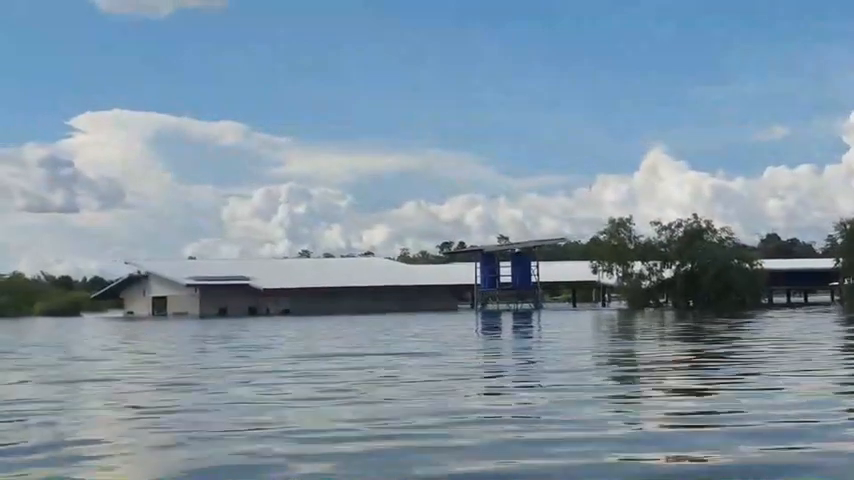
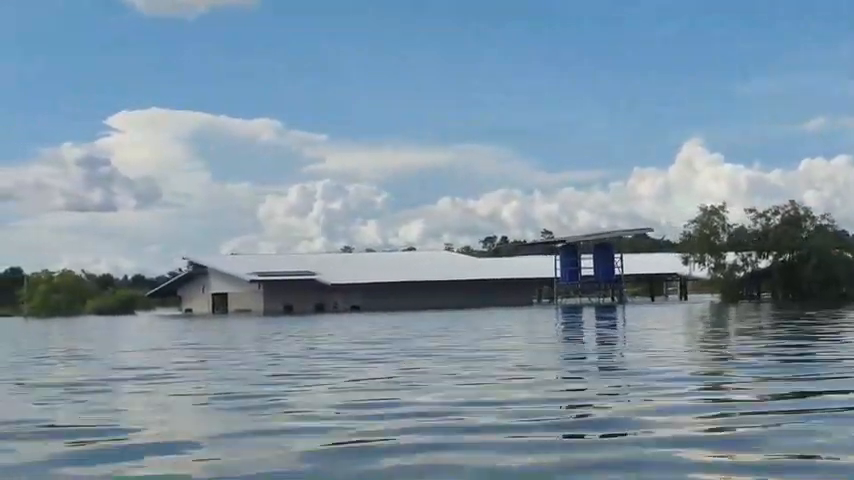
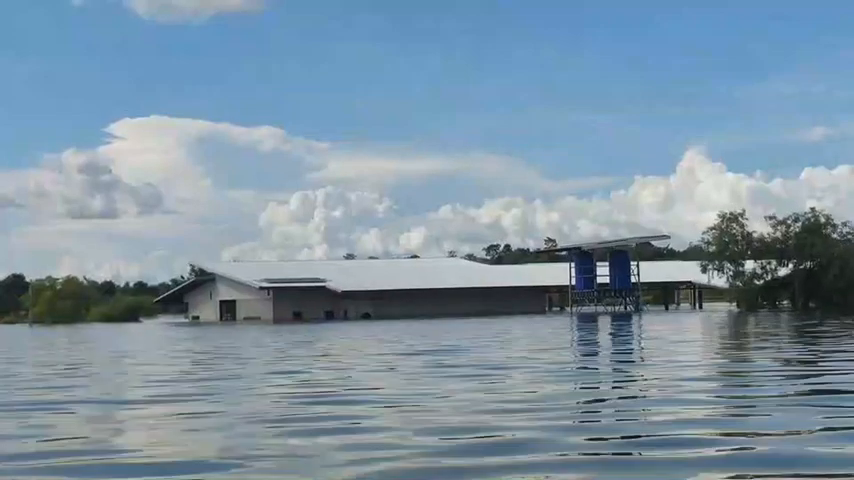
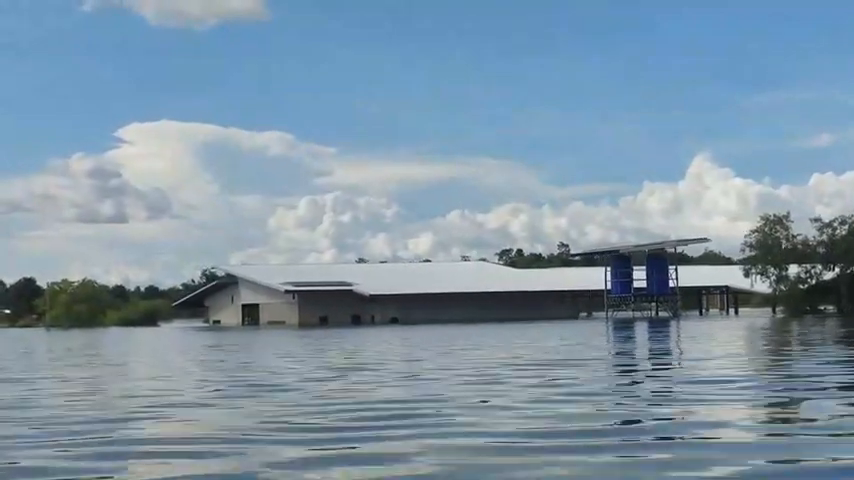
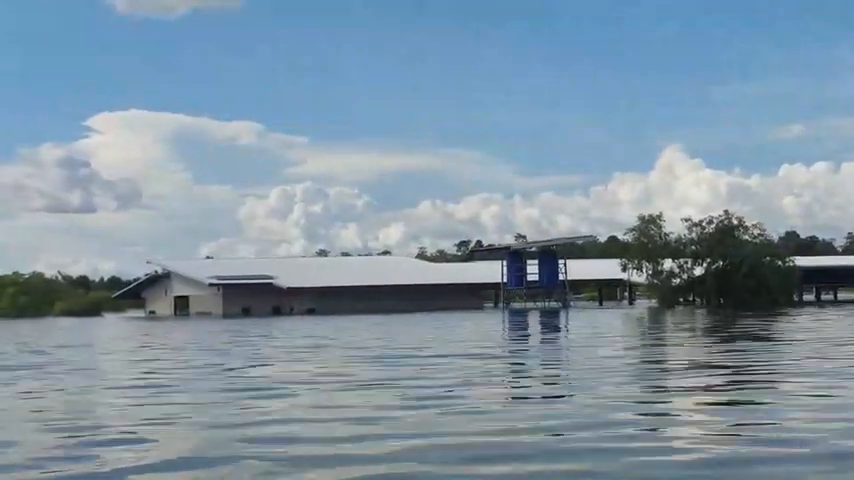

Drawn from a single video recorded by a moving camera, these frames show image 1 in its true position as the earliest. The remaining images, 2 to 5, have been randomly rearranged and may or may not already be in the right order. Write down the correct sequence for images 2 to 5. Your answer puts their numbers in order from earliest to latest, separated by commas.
5, 2, 3, 4
